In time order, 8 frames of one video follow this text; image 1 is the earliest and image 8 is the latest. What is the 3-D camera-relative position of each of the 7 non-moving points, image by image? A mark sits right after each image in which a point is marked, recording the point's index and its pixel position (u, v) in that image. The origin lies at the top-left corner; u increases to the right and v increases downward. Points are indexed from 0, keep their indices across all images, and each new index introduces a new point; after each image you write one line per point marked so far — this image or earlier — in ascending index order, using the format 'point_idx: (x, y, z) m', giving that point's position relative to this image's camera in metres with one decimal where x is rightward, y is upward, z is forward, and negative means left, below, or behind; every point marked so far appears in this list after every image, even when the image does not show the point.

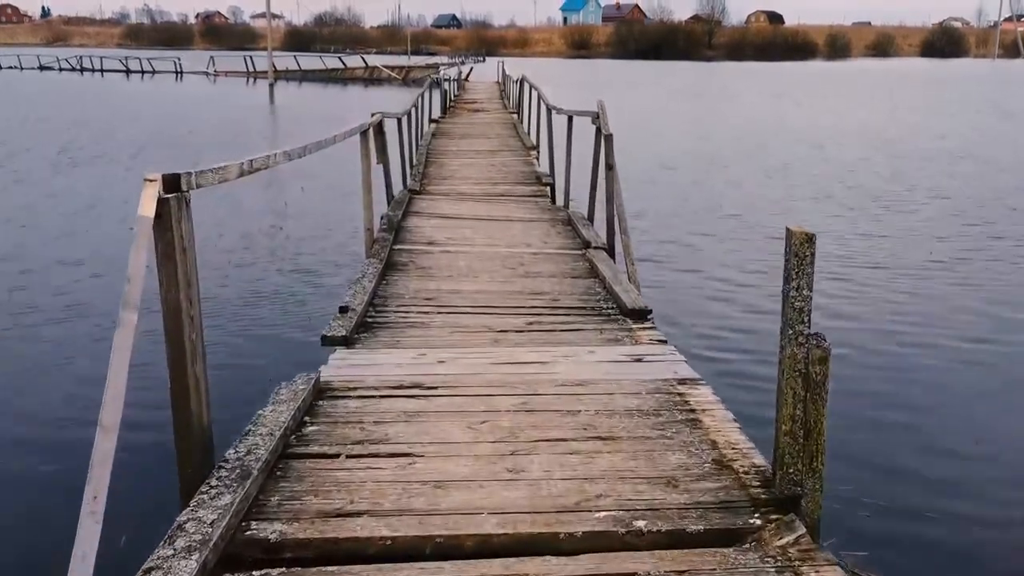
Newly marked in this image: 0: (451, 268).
0: (-0.3, +0.1, +5.9) m
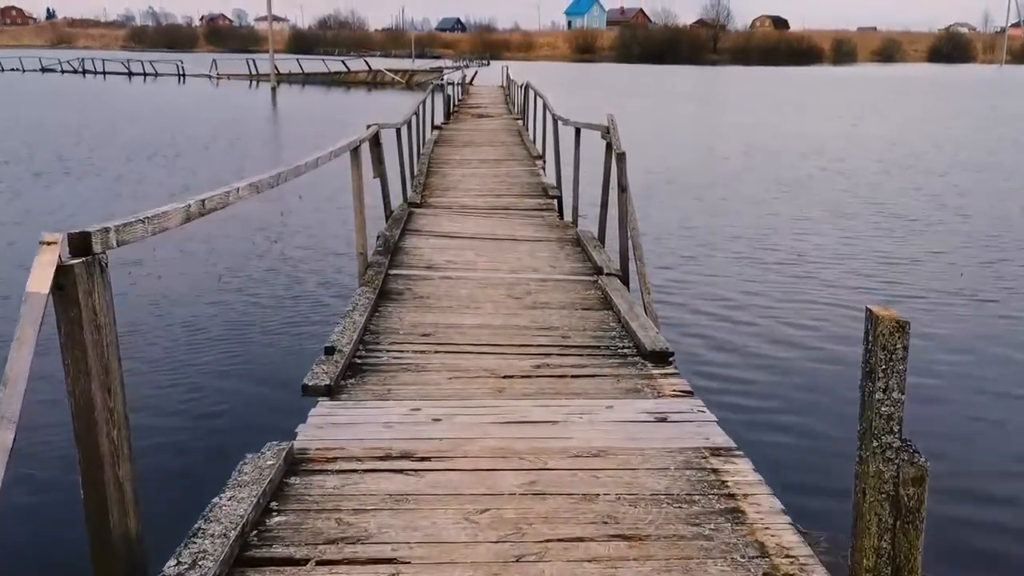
0: (-0.3, -0.1, +5.4) m
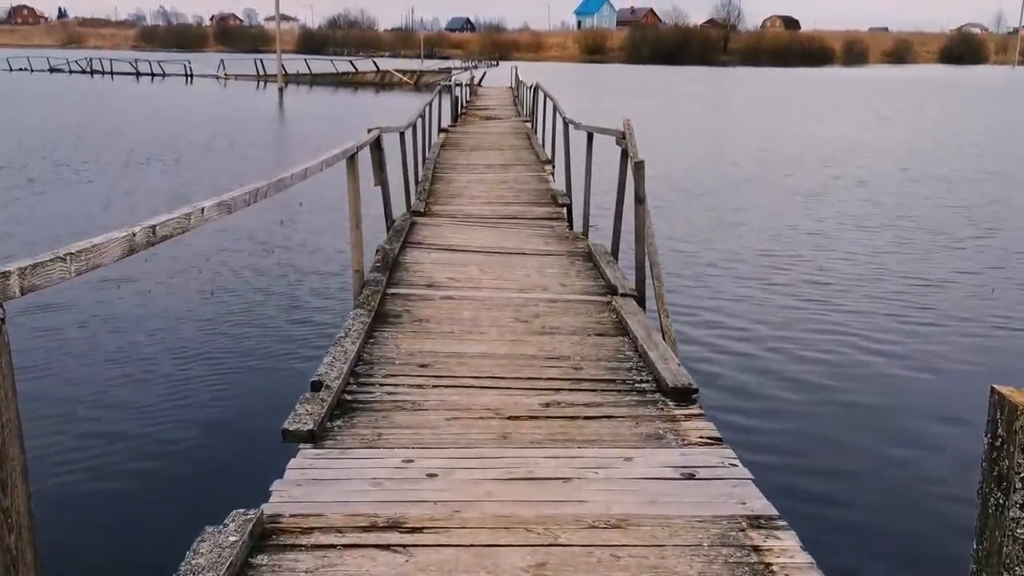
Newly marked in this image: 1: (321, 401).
0: (-0.2, -0.1, +5.0) m
1: (-0.6, -0.3, +3.7) m
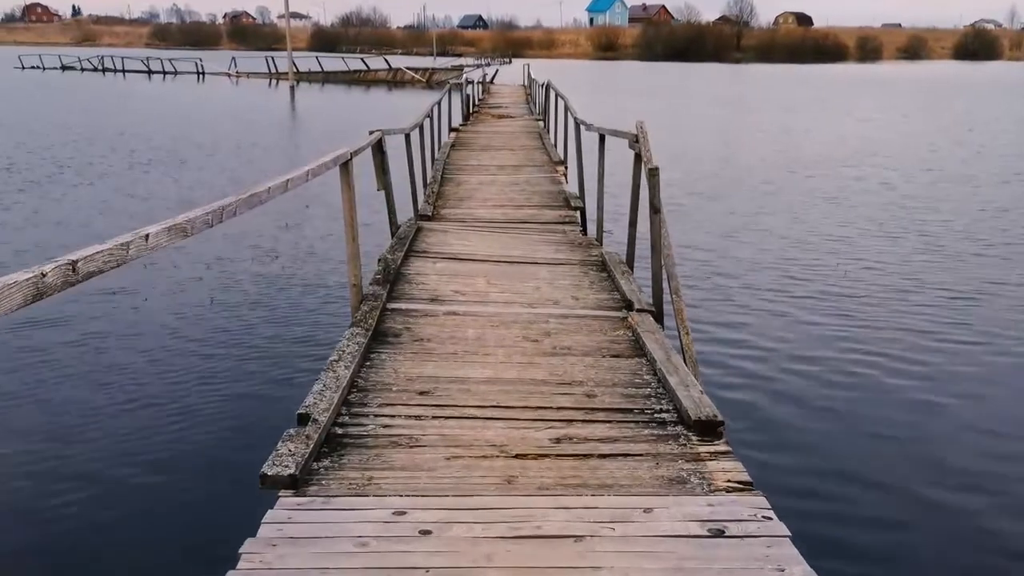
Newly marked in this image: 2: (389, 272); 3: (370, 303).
0: (-0.2, -0.2, +4.6) m
1: (-0.6, -0.4, +3.3) m
2: (-0.6, +0.1, +5.6) m
3: (-0.6, -0.1, +5.0) m
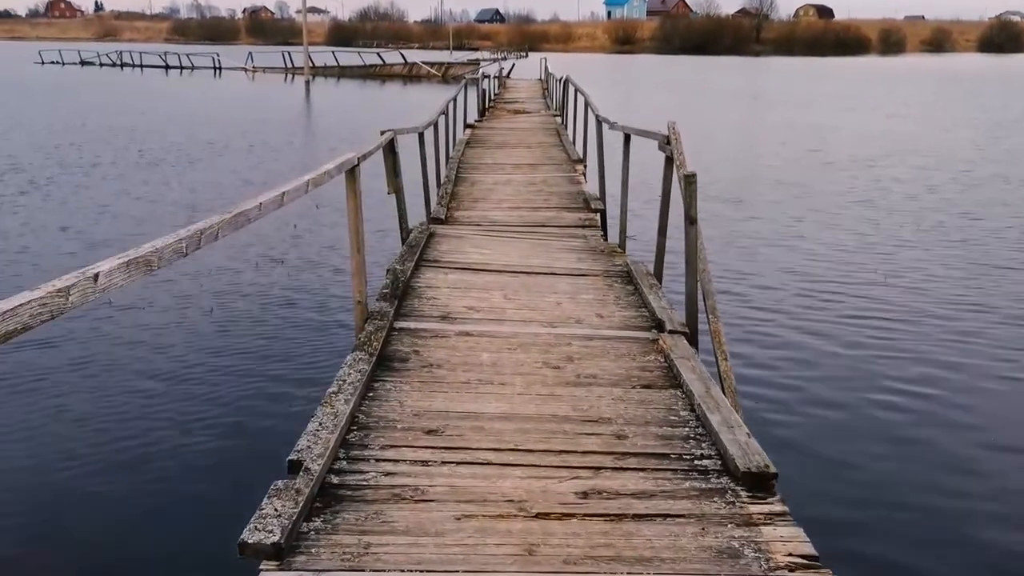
0: (-0.1, -0.3, +4.1) m
1: (-0.5, -0.5, +2.9) m
2: (-0.5, 0.0, +5.1) m
3: (-0.5, -0.1, +4.5) m
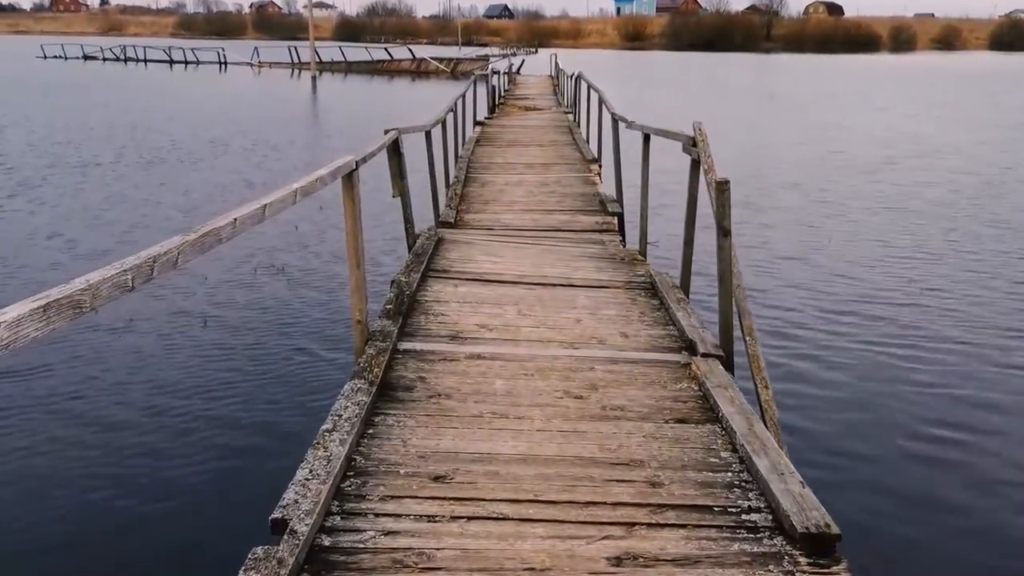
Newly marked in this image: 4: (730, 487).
0: (-0.1, -0.3, +3.7) m
1: (-0.5, -0.6, +2.4) m
2: (-0.4, -0.1, +4.7) m
3: (-0.5, -0.2, +4.1) m
4: (+0.6, -0.5, +3.0) m
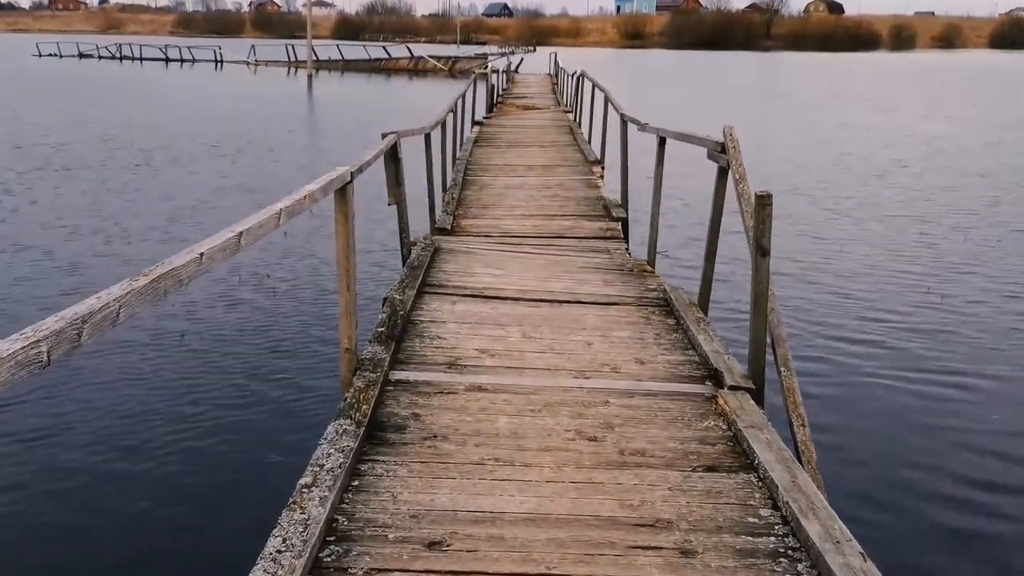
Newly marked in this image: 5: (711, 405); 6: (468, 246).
0: (-0.1, -0.4, +3.3) m
1: (-0.5, -0.6, +2.0) m
2: (-0.4, -0.1, +4.2) m
3: (-0.5, -0.3, +3.7) m
4: (+0.6, -0.6, +2.6) m
5: (+0.6, -0.4, +3.6) m
6: (-0.2, +0.2, +6.7) m
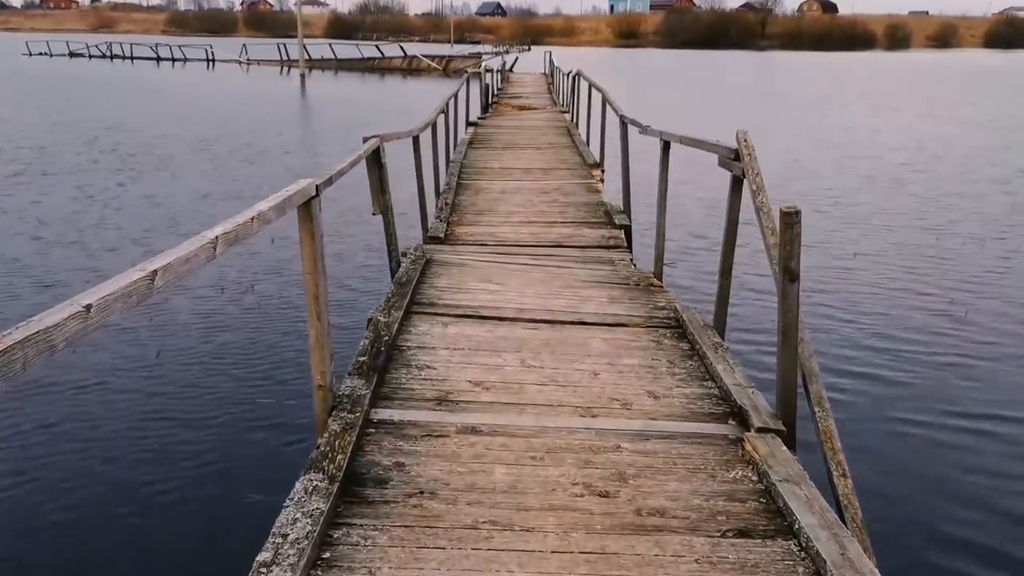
0: (-0.1, -0.5, +2.8) m
1: (-0.5, -0.7, +1.5) m
2: (-0.4, -0.2, +3.8) m
3: (-0.5, -0.3, +3.2) m
4: (+0.6, -0.7, +2.1) m
5: (+0.6, -0.4, +3.2) m
6: (-0.3, +0.2, +6.2) m
